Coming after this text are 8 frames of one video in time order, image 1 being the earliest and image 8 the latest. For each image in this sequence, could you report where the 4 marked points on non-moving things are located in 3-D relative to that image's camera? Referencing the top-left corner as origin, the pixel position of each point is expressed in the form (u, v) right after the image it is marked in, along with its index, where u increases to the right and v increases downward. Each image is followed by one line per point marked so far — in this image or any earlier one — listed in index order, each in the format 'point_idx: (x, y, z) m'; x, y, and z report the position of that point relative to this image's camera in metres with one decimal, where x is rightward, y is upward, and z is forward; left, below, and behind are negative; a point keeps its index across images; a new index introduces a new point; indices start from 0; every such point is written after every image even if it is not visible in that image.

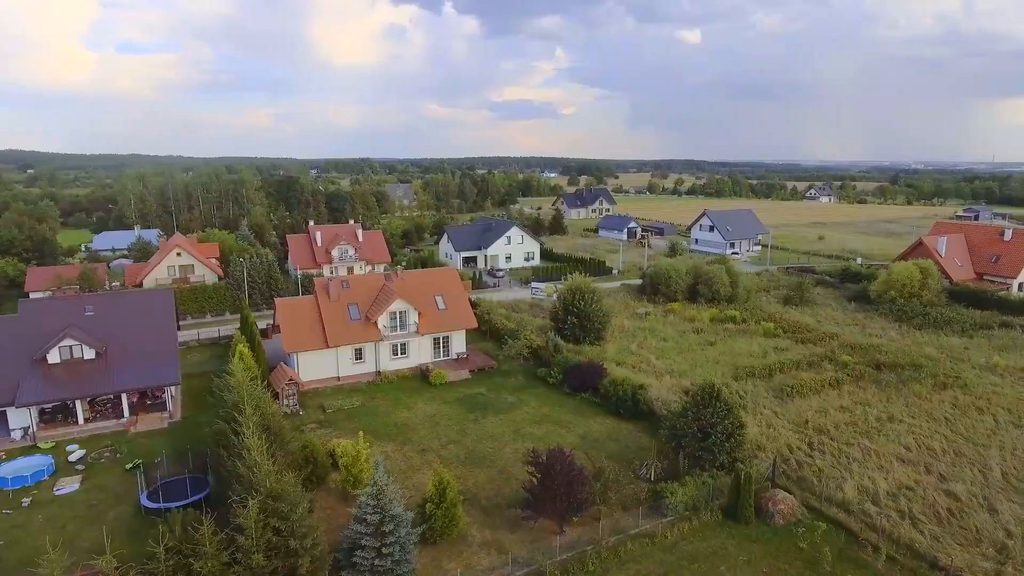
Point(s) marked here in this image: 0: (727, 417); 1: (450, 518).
0: (+6.5, -4.0, +19.5) m
1: (-1.7, -6.1, +17.1) m
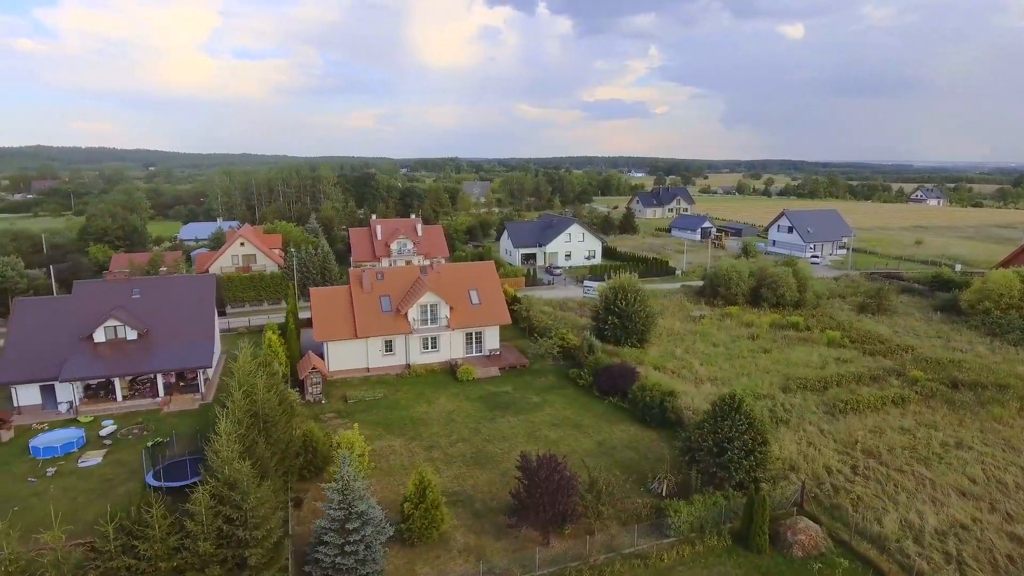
0: (+6.4, -4.0, +17.5) m
1: (-2.1, -5.9, +16.2) m
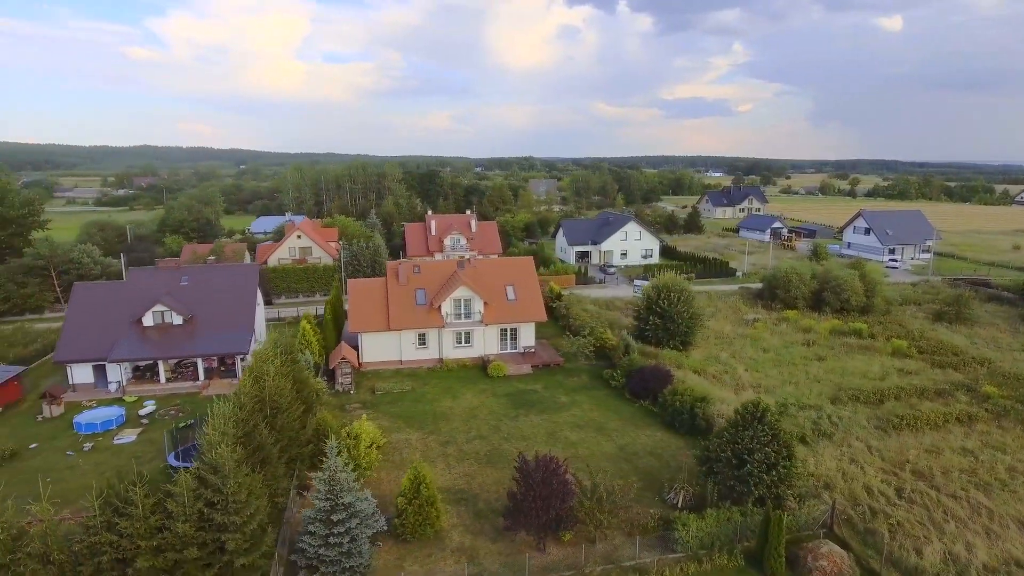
0: (+6.5, -3.9, +16.1) m
1: (-2.2, -5.6, +15.8) m
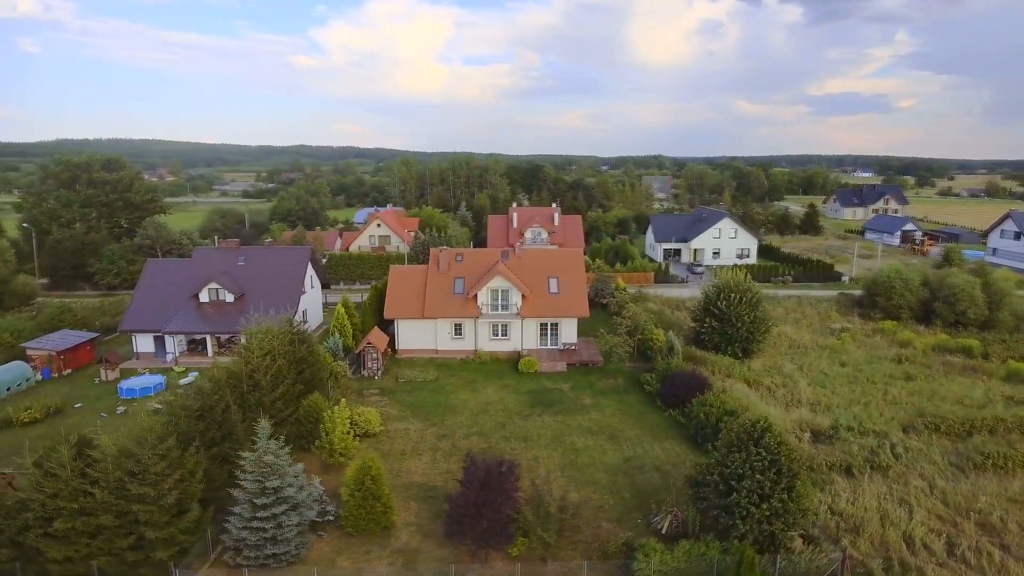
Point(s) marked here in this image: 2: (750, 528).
0: (+5.3, -3.8, +13.3) m
1: (-3.3, -5.1, +14.7) m
2: (+4.9, -4.9, +13.0) m
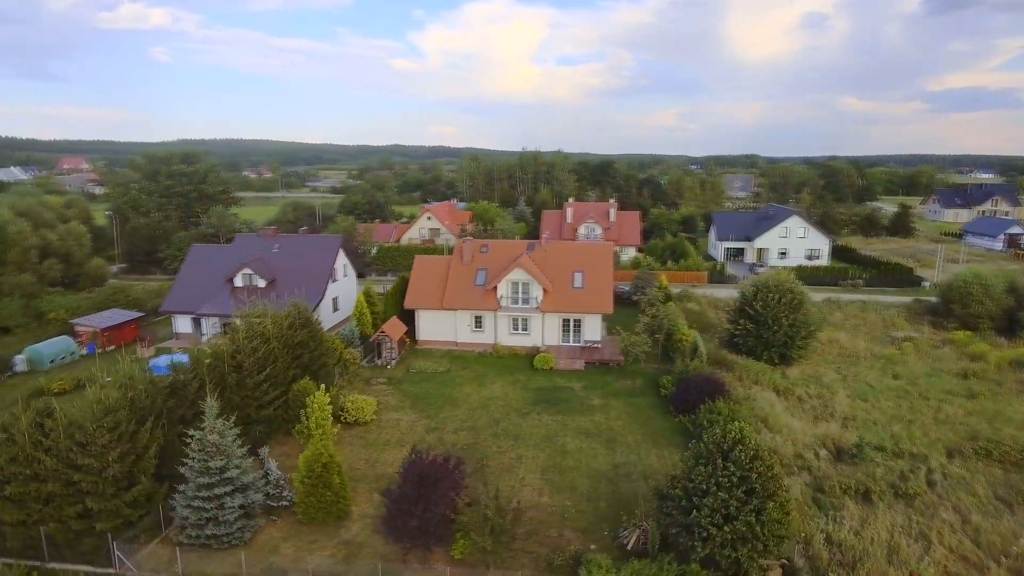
0: (+4.1, -3.6, +11.7) m
1: (-4.3, -4.7, +14.2) m
2: (+3.6, -4.7, +11.4) m
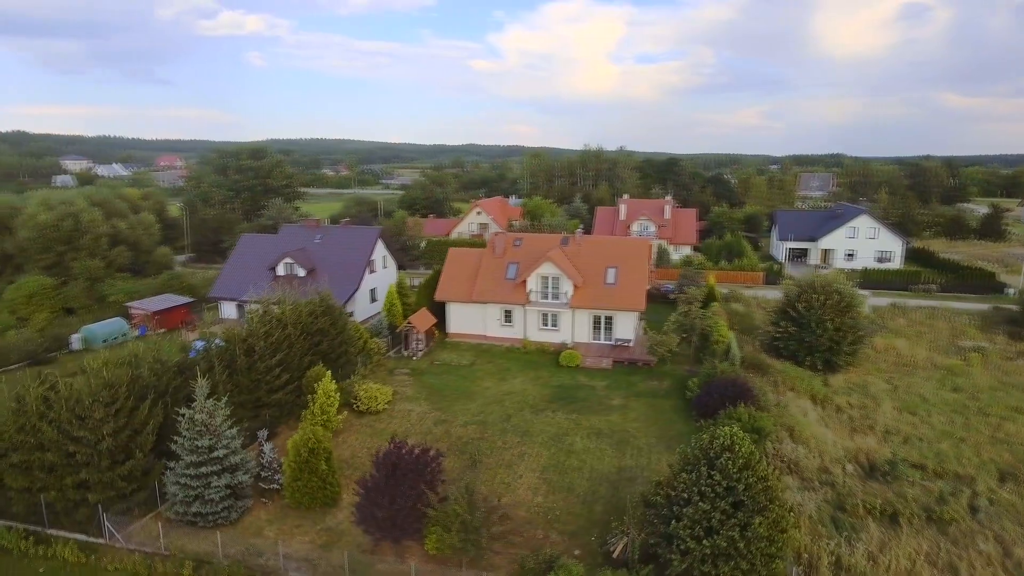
0: (+3.5, -3.5, +10.7) m
1: (-4.6, -4.4, +14.2) m
2: (+2.9, -4.6, +10.5) m
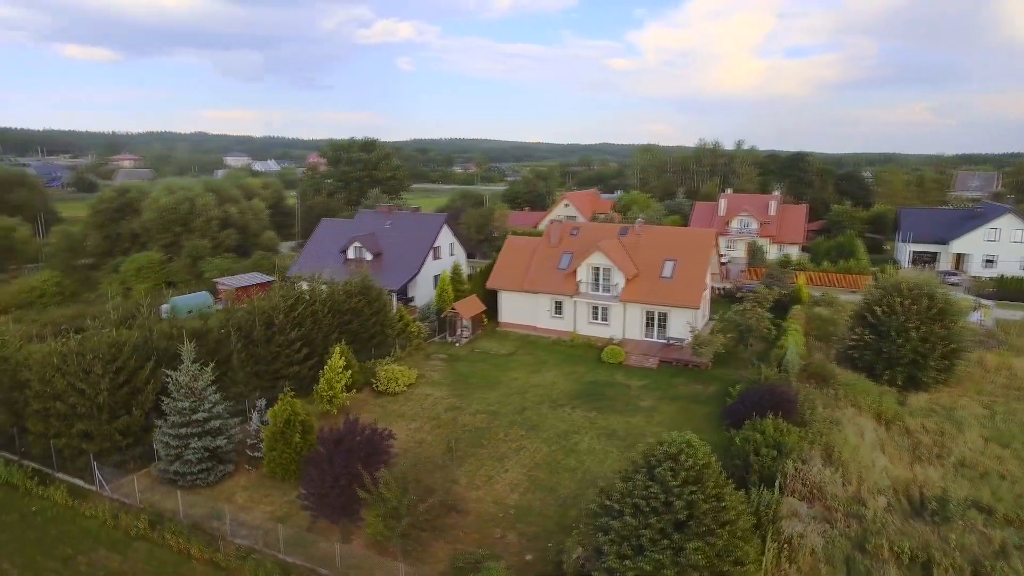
0: (+2.1, -3.2, +9.1) m
1: (-5.1, -3.7, +14.2) m
2: (+1.4, -4.2, +9.0) m
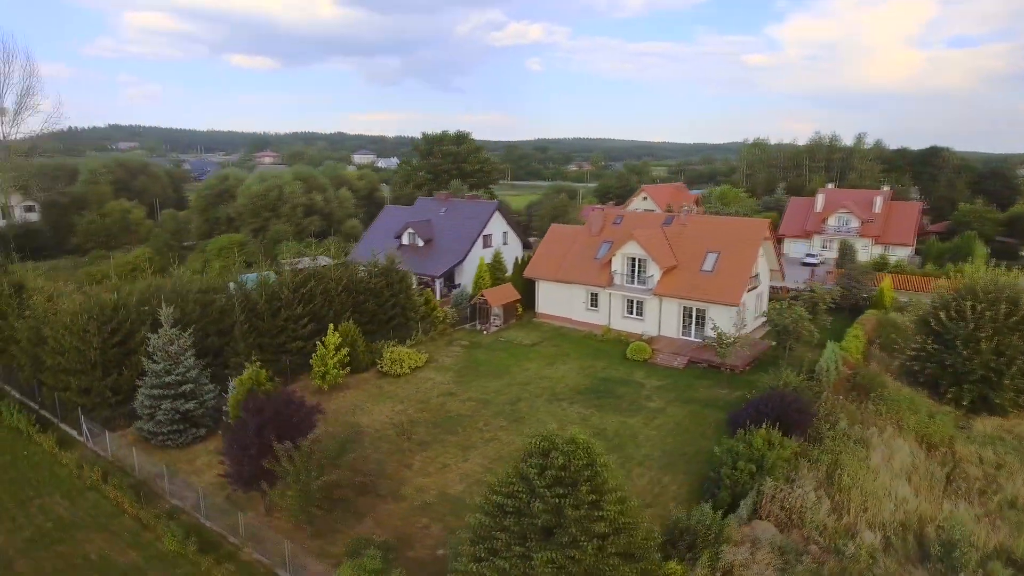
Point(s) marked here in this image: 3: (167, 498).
0: (+0.1, -2.8, +7.9) m
1: (-6.0, -3.0, +14.2) m
2: (-0.6, -3.8, +8.0) m
3: (-6.7, -4.1, +12.4) m
